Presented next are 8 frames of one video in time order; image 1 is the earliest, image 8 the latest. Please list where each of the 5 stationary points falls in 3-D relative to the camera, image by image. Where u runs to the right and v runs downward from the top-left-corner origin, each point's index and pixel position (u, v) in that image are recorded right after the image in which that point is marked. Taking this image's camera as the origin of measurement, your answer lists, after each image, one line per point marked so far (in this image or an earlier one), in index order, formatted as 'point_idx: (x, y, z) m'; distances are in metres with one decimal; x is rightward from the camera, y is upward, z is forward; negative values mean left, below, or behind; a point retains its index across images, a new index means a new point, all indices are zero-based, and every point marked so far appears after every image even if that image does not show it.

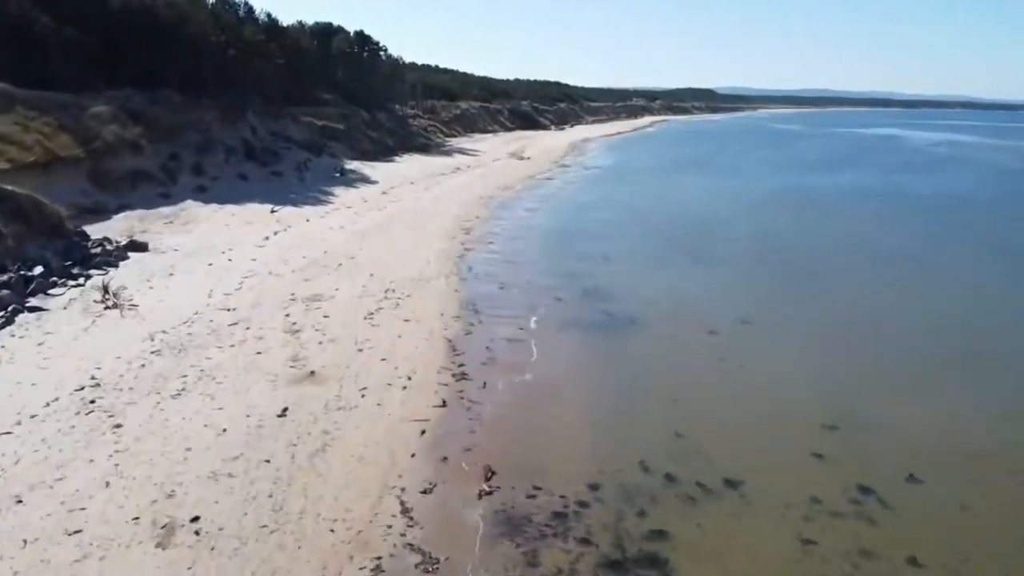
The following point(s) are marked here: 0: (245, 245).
0: (-6.9, +1.1, +18.1) m
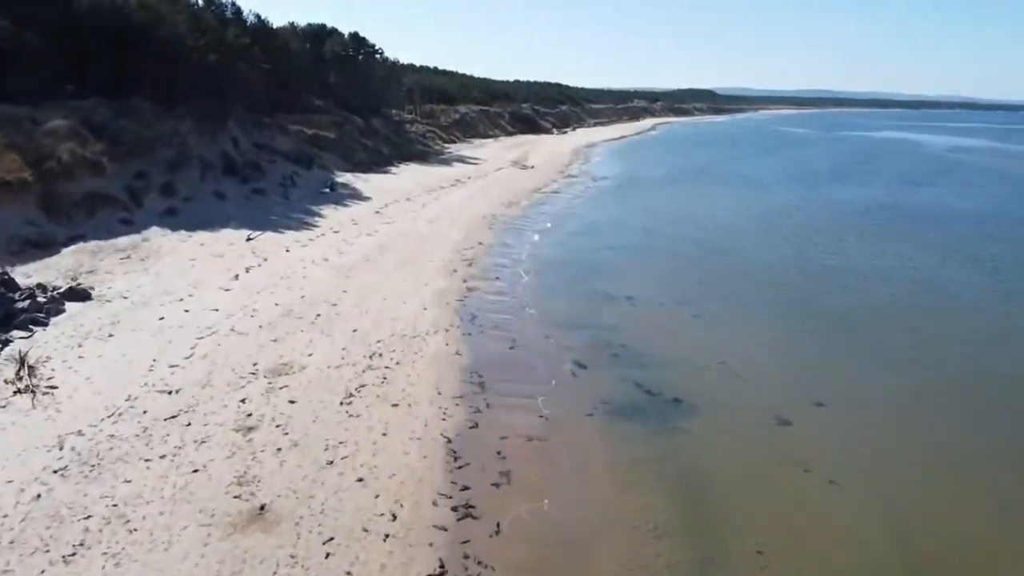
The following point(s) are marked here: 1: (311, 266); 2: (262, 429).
0: (-6.7, 0.0, +15.5) m
1: (-5.1, +0.6, +17.9) m
2: (-3.2, -1.8, +9.1) m
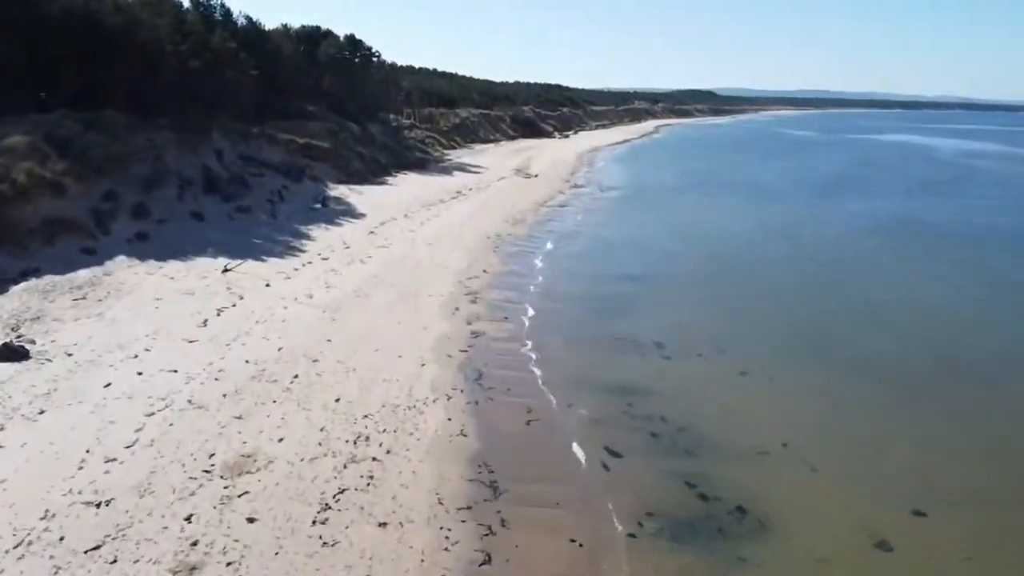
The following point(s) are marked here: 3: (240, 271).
0: (-6.4, -1.0, +13.3) m
1: (-4.9, -0.4, +15.8) m
2: (-3.0, -2.8, +7.0) m
3: (-7.1, +0.4, +18.3) m
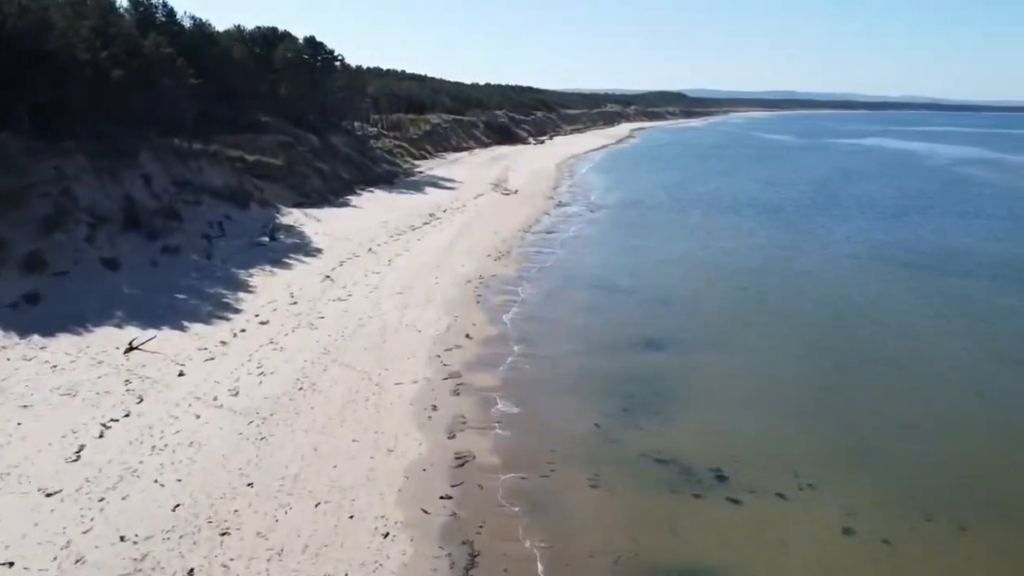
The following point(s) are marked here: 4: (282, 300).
0: (-6.4, -2.6, +9.1) m
1: (-5.0, -2.0, +11.6) m
2: (-2.7, -4.4, +2.9) m
3: (-7.3, -1.3, +14.1) m
4: (-5.9, -0.4, +18.1) m
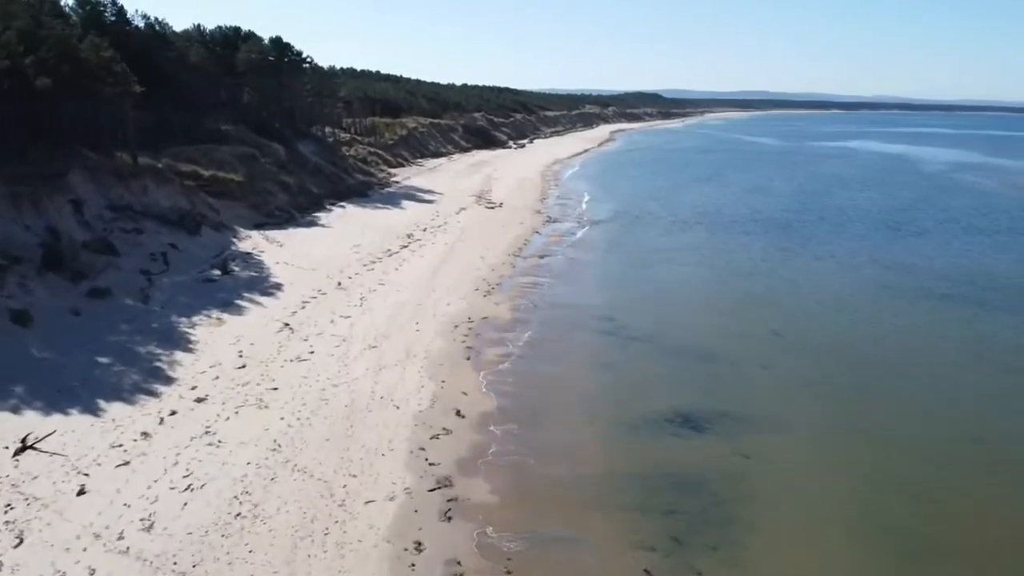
0: (-6.1, -3.9, +5.9) m
1: (-4.8, -3.3, +8.4) m
2: (-2.2, -5.6, -0.2) m
3: (-7.2, -2.5, +10.8) m
4: (-6.0, -1.6, +14.9) m
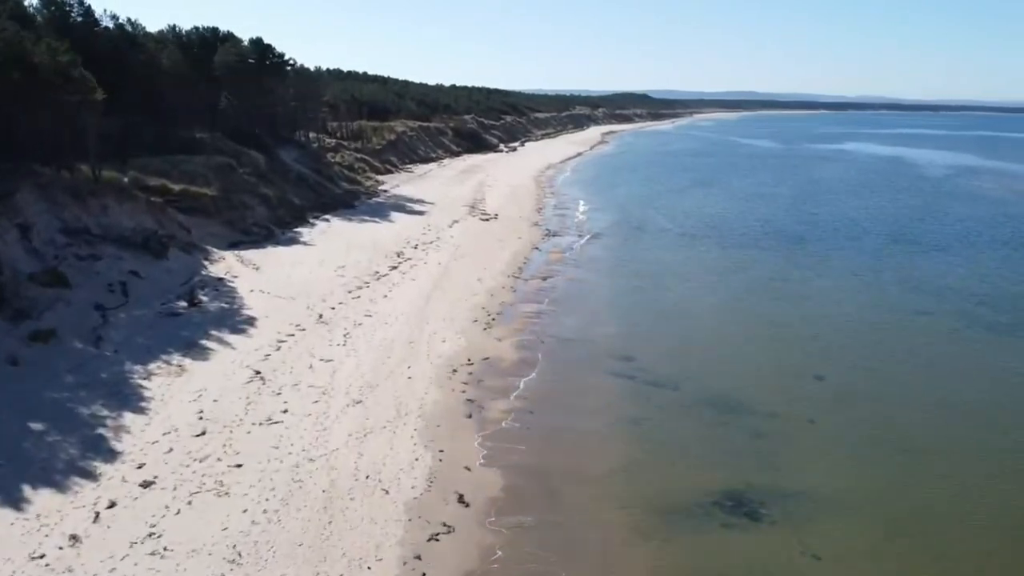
0: (-5.8, -4.8, +3.6) m
1: (-4.5, -4.2, +6.2) m
2: (-1.8, -6.5, -2.5) m
3: (-6.9, -3.4, +8.5) m
4: (-5.8, -2.5, +12.6) m
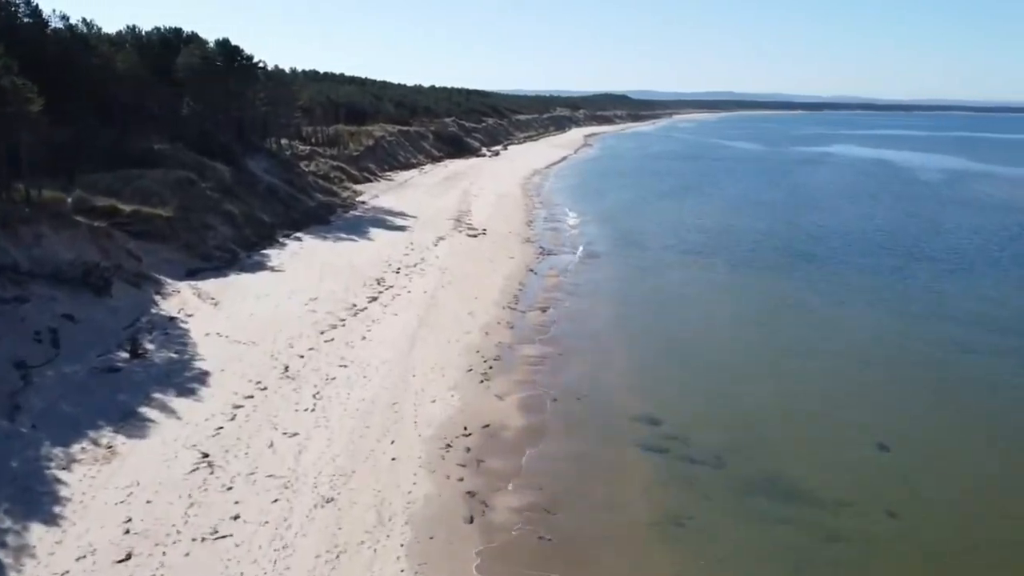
0: (-5.3, -5.9, +0.8) m
1: (-4.1, -5.2, +3.4) m
2: (-1.1, -7.5, -5.2) m
3: (-6.6, -4.5, +5.7) m
4: (-5.6, -3.6, +9.7) m
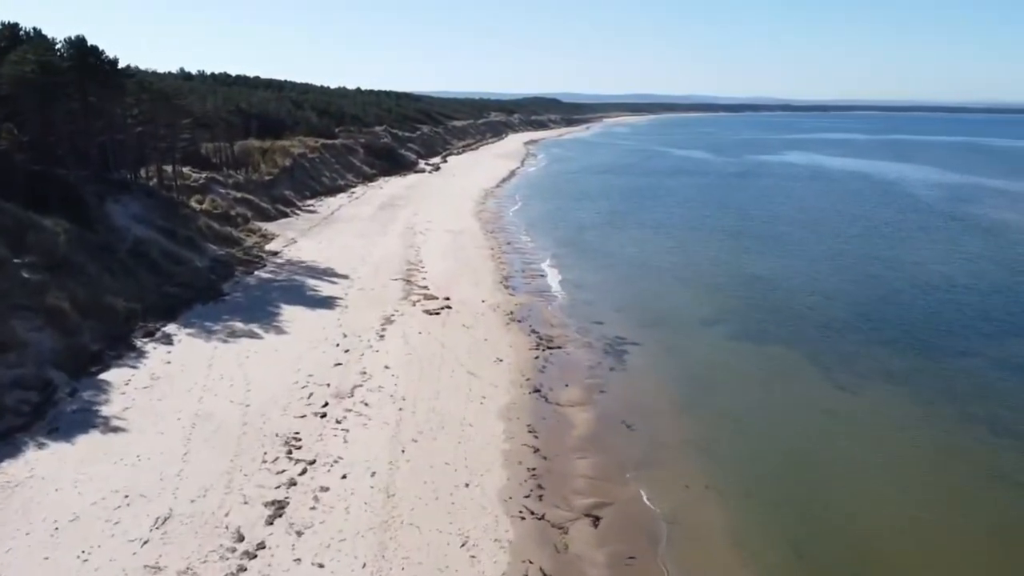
0: (-2.7, -9.3, -9.2) m
1: (-1.8, -8.7, -6.5) m
2: (+2.1, -10.8, -14.7) m
3: (-4.5, -8.0, -4.4) m
4: (-3.9, -7.1, -0.3) m
